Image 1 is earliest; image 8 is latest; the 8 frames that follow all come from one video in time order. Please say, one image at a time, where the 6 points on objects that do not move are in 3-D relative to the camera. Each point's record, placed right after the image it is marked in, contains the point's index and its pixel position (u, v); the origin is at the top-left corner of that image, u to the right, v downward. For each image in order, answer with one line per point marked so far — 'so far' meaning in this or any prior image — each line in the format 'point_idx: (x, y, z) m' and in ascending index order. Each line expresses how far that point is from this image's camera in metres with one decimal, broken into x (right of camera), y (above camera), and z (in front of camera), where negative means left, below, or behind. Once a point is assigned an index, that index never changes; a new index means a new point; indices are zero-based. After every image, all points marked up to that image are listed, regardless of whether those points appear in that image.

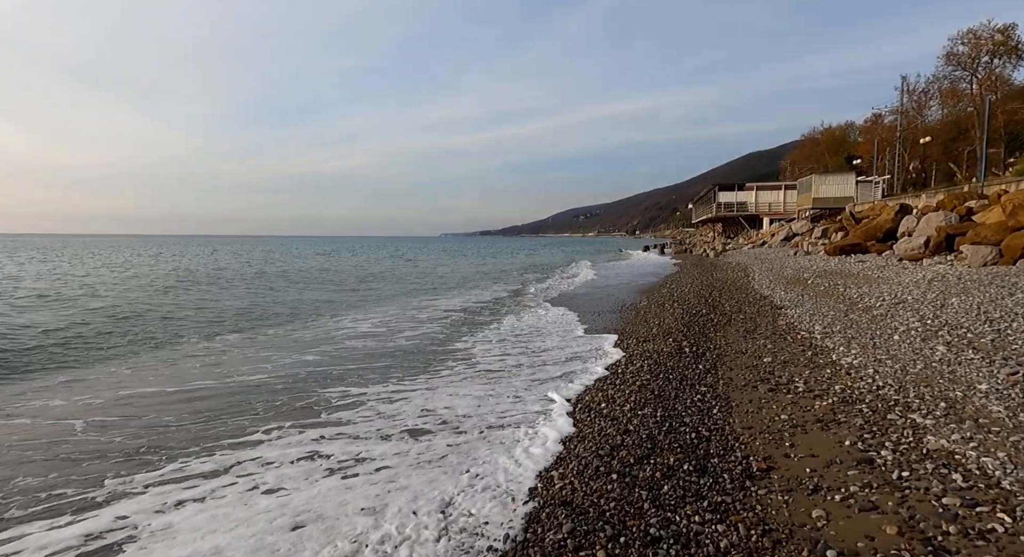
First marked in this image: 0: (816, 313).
0: (+7.8, -0.9, +14.5) m
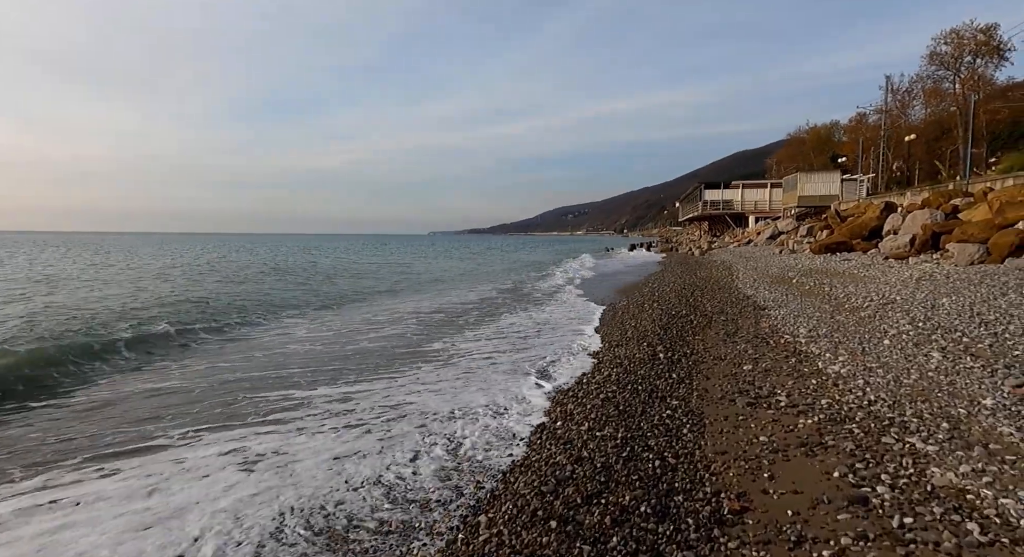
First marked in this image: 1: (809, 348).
0: (+7.0, -0.9, +13.7) m
1: (+5.2, -1.2, +9.9) m
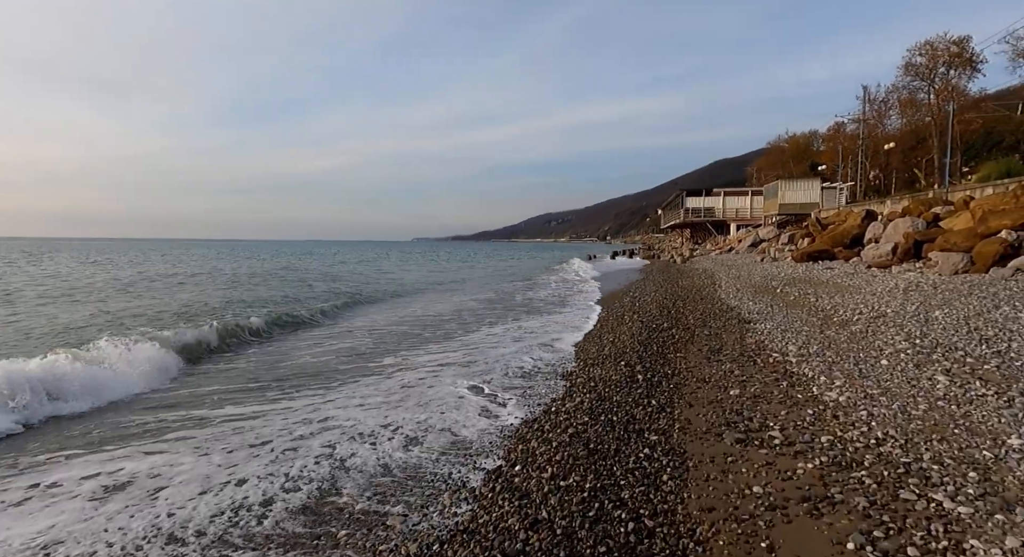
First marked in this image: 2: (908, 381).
0: (+6.3, -1.2, +12.9) m
1: (+4.6, -1.4, +9.0) m
2: (+5.4, -1.4, +7.7) m
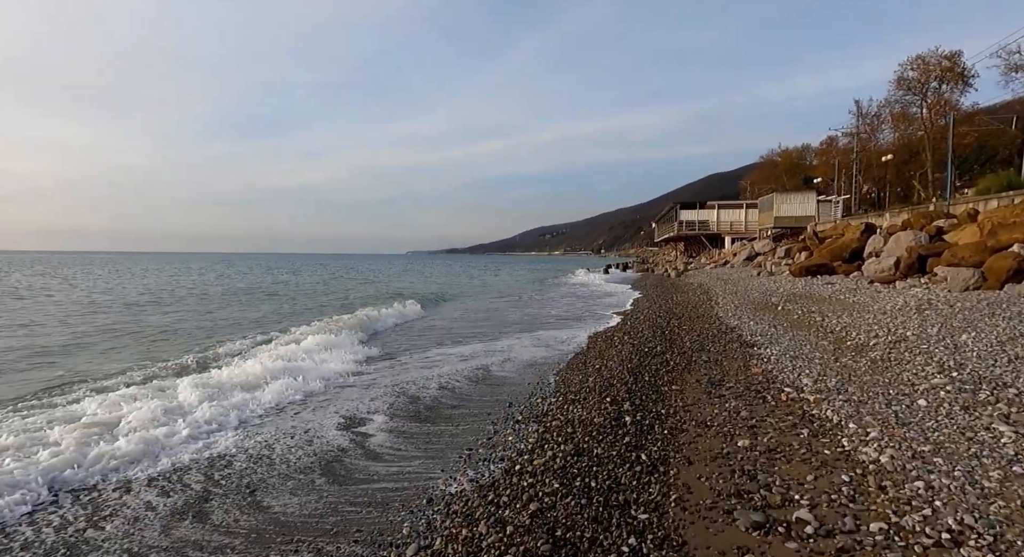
0: (+5.7, -1.5, +11.4) m
1: (+4.1, -1.7, +7.5) m
2: (+4.9, -1.7, +6.2) m
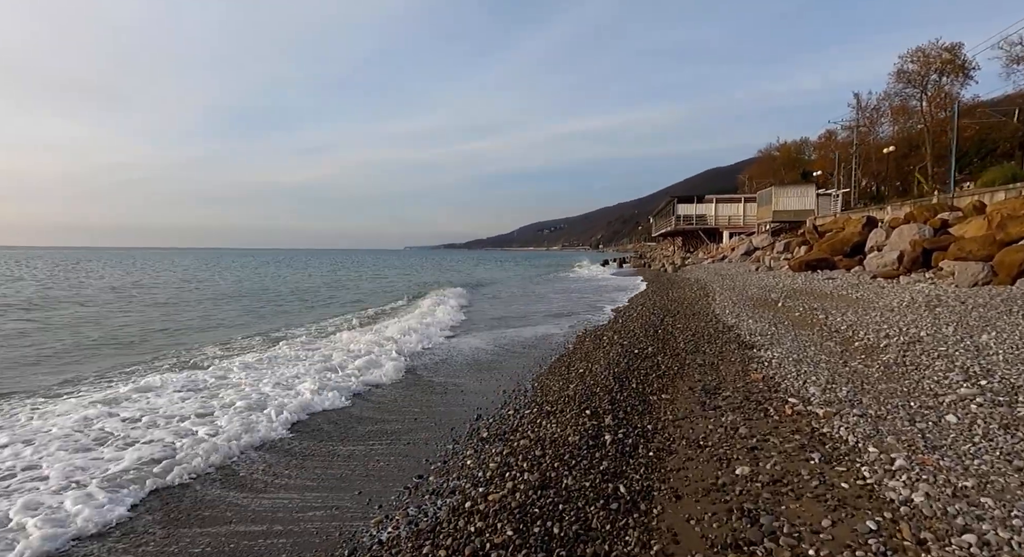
0: (+5.3, -1.5, +10.3) m
1: (+3.6, -1.7, +6.4) m
2: (+4.4, -1.6, +5.1) m
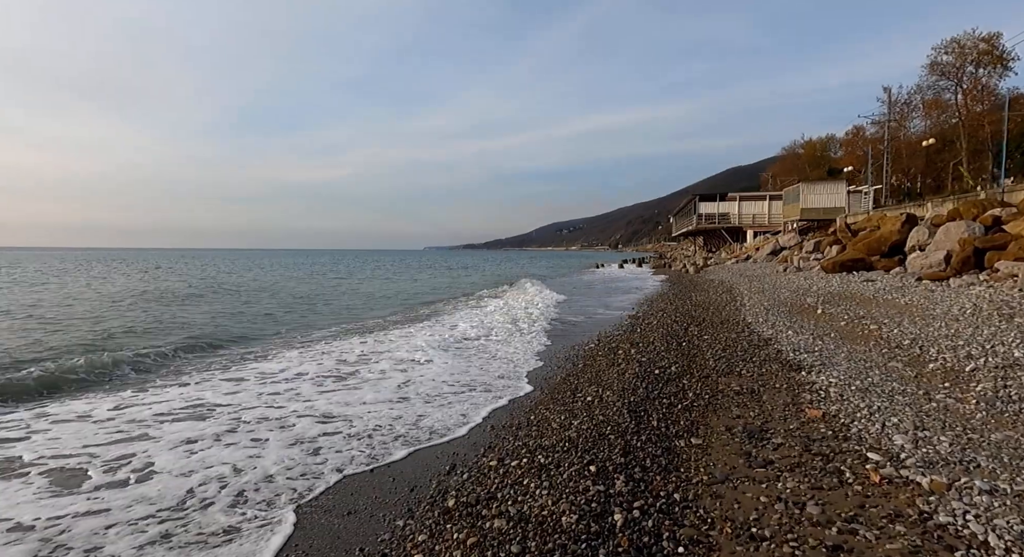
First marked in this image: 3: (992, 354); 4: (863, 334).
0: (+5.1, -1.6, +8.2) m
1: (+3.4, -1.8, +4.3) m
2: (+4.1, -1.7, +3.0) m
3: (+8.2, -1.3, +9.7) m
4: (+8.4, -1.3, +13.3) m
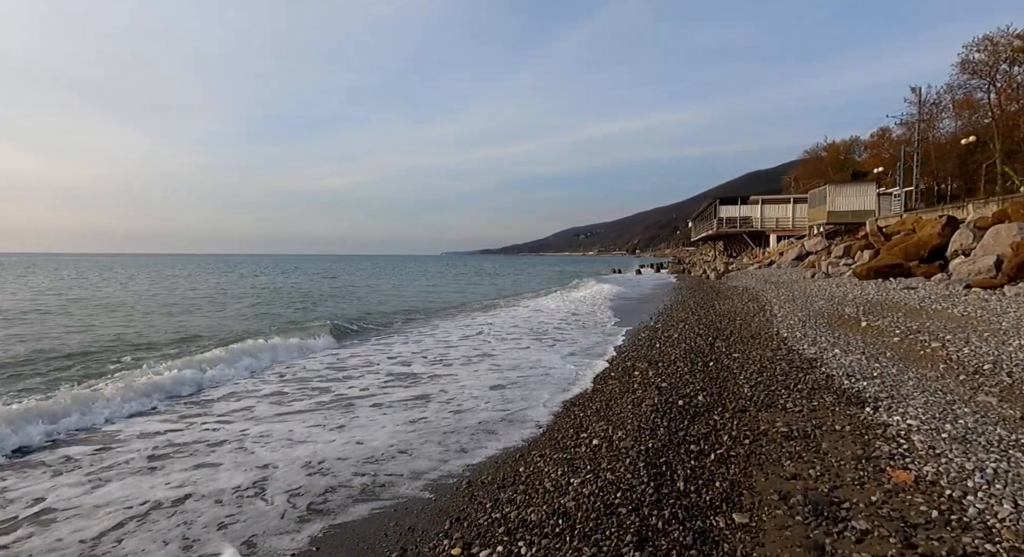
0: (+4.9, -1.7, +6.2) m
1: (+3.1, -1.9, +2.4) m
2: (+3.8, -1.8, +1.0) m
3: (+8.0, -1.4, +7.6) m
4: (+8.4, -1.5, +11.2) m
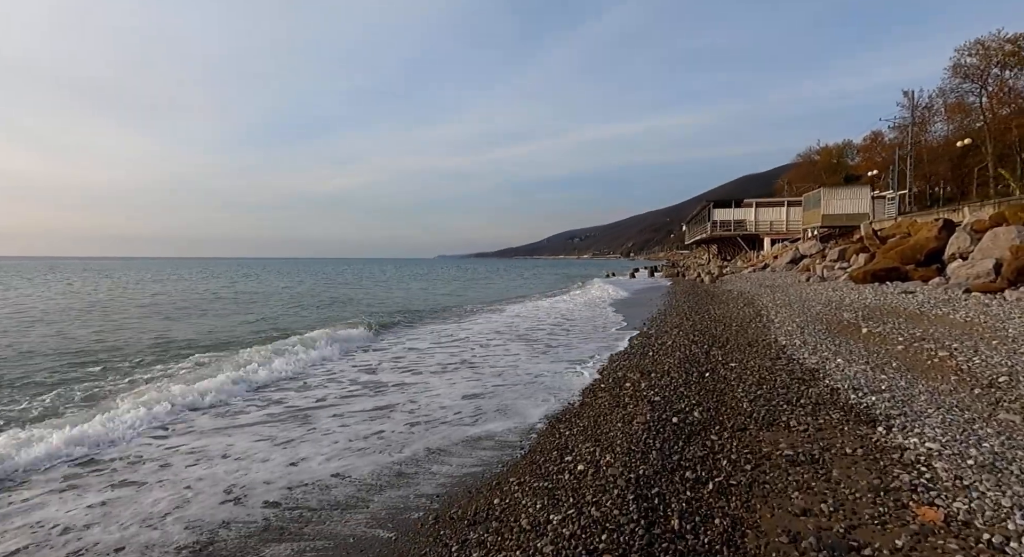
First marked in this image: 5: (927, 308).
0: (+4.7, -1.8, +5.5) m
1: (+2.8, -1.9, +1.7) m
2: (+3.6, -1.9, +0.3) m
3: (+7.8, -1.5, +6.9) m
4: (+8.1, -1.6, +10.6) m
5: (+14.6, -1.0, +19.7) m
